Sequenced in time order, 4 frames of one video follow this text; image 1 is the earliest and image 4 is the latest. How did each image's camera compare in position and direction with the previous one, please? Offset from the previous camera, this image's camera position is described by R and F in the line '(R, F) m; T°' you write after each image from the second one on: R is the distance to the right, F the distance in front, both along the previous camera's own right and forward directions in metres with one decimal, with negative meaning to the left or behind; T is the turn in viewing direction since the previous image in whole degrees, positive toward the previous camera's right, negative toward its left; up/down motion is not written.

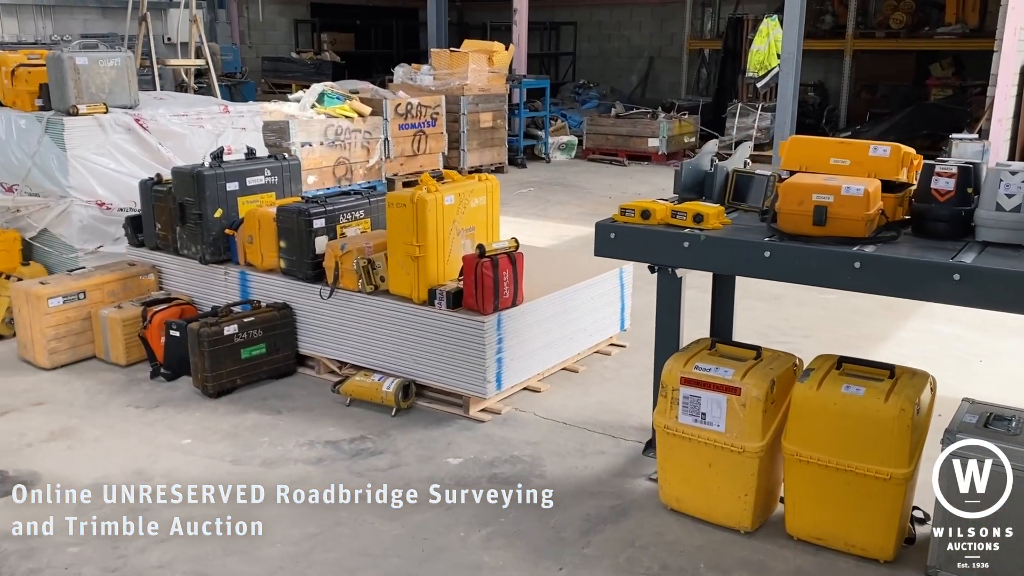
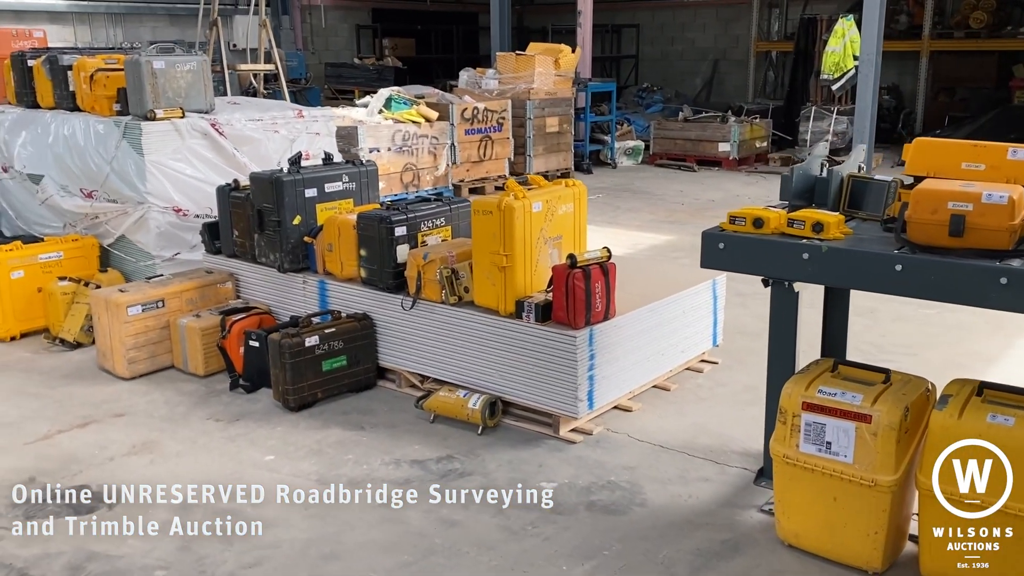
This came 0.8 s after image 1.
(-0.2, +0.2) m; -3°
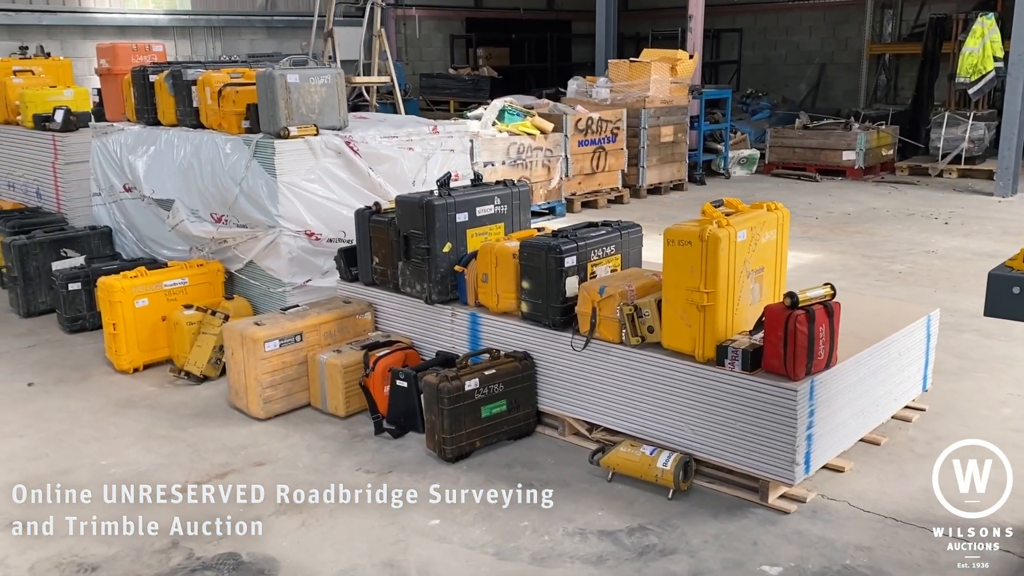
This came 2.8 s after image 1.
(-0.5, +0.5) m; -5°
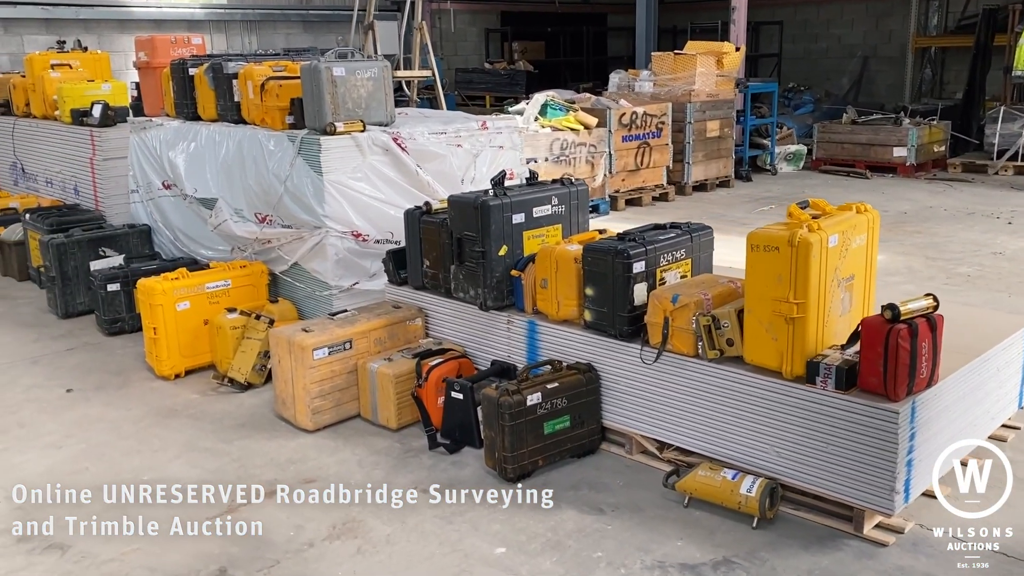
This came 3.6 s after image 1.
(-0.2, +0.2) m; -2°
